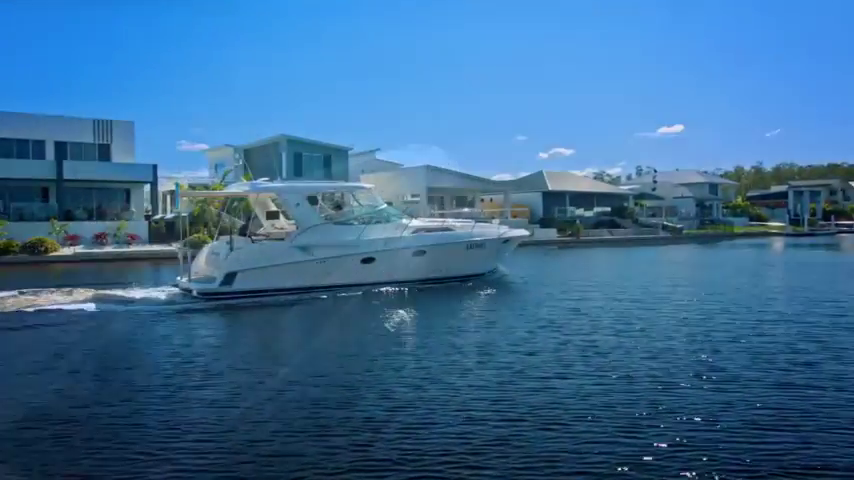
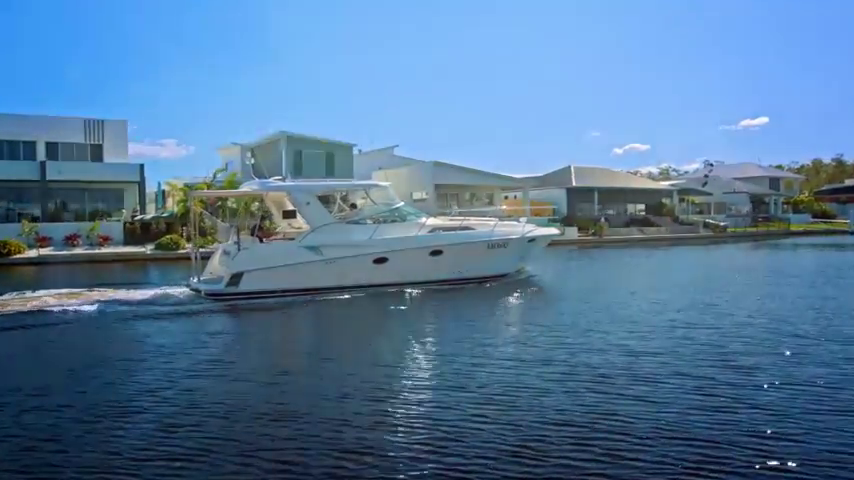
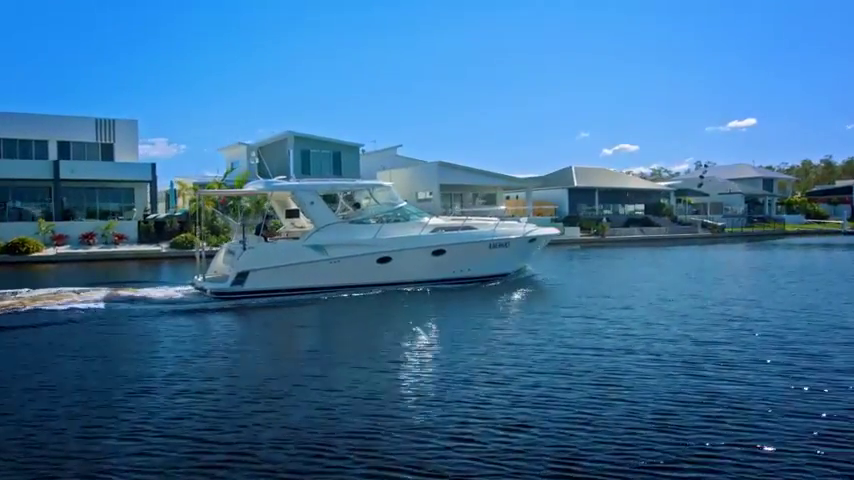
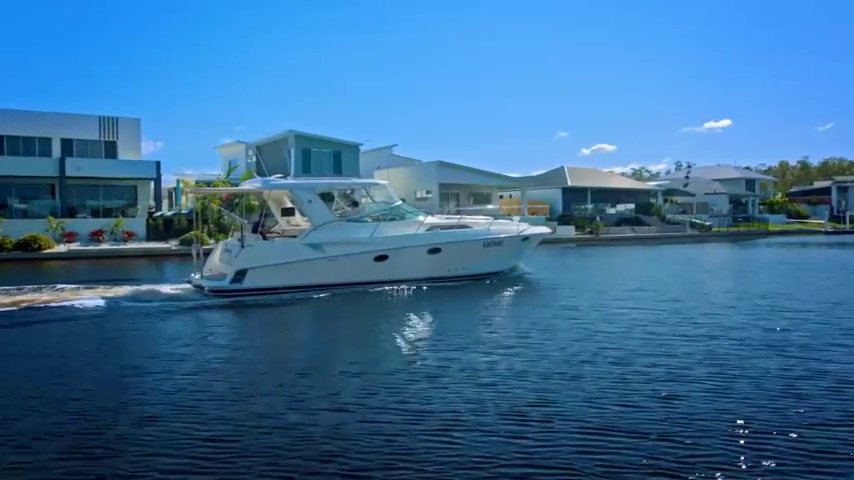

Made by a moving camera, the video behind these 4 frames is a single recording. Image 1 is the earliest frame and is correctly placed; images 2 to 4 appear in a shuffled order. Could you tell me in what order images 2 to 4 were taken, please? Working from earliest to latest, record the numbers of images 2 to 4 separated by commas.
4, 3, 2
